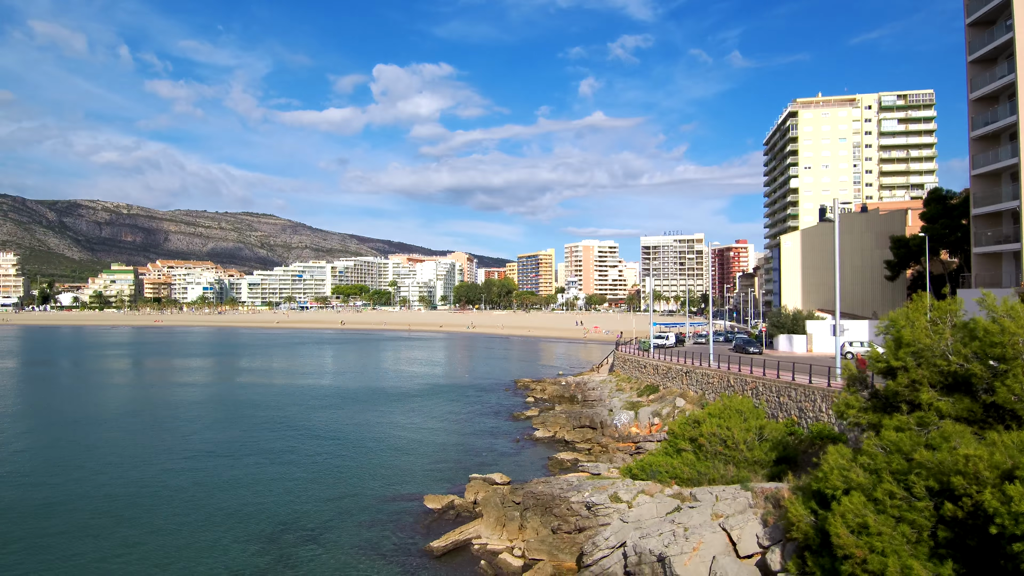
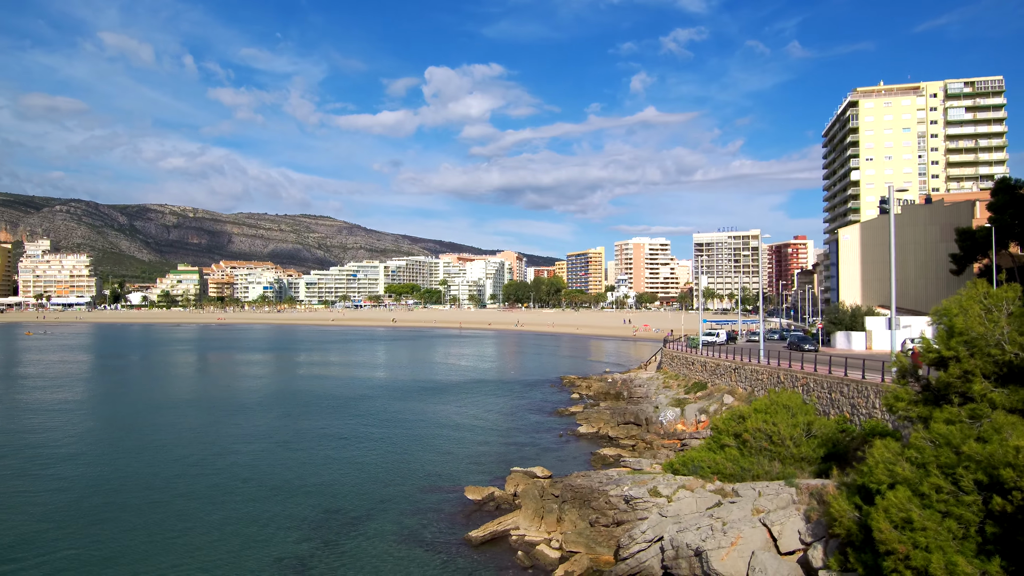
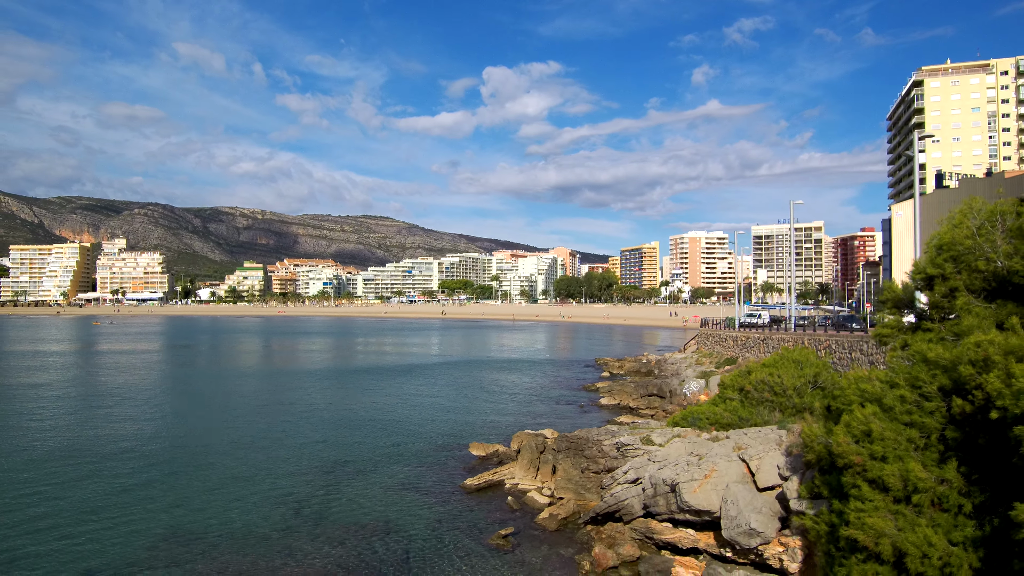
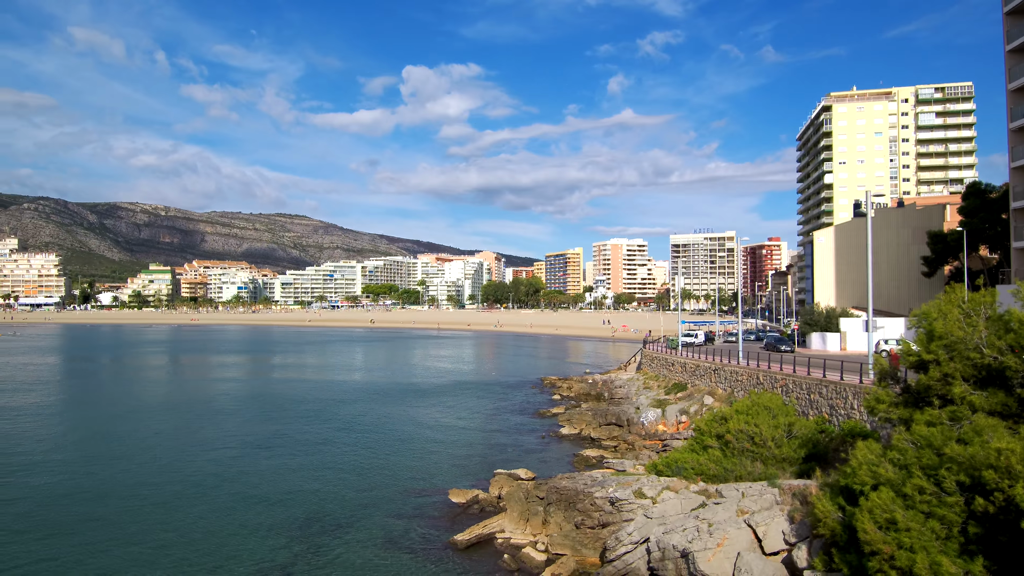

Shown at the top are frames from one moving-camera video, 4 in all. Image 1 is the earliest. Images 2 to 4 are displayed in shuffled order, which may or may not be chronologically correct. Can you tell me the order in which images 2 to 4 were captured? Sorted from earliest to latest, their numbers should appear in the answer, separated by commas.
4, 2, 3
